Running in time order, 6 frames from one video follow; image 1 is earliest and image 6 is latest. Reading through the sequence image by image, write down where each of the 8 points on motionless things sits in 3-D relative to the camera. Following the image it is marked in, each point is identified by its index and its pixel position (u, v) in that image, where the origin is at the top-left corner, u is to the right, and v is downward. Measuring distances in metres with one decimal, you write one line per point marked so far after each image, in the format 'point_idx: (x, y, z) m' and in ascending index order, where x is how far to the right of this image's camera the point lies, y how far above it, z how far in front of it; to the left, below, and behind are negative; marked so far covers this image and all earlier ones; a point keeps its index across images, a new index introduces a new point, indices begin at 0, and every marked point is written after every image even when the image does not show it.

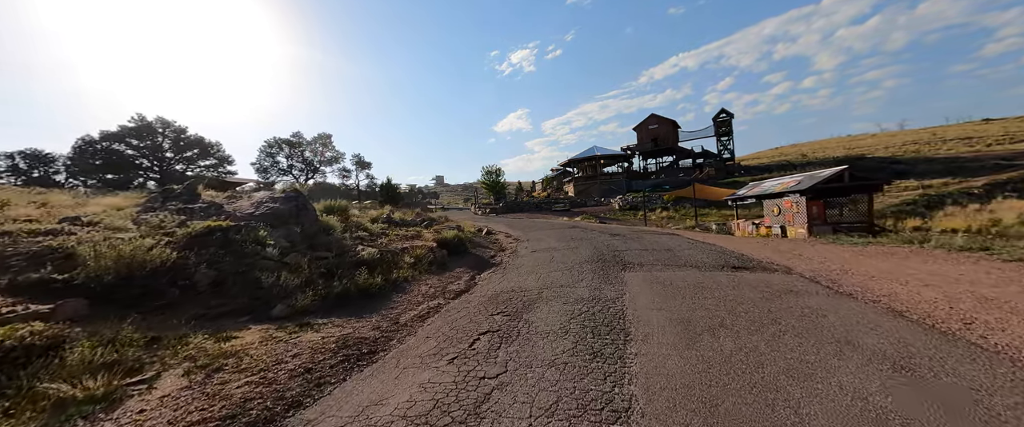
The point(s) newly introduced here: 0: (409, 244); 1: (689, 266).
0: (-3.2, -1.0, +10.3) m
1: (+4.2, -1.2, +7.8) m
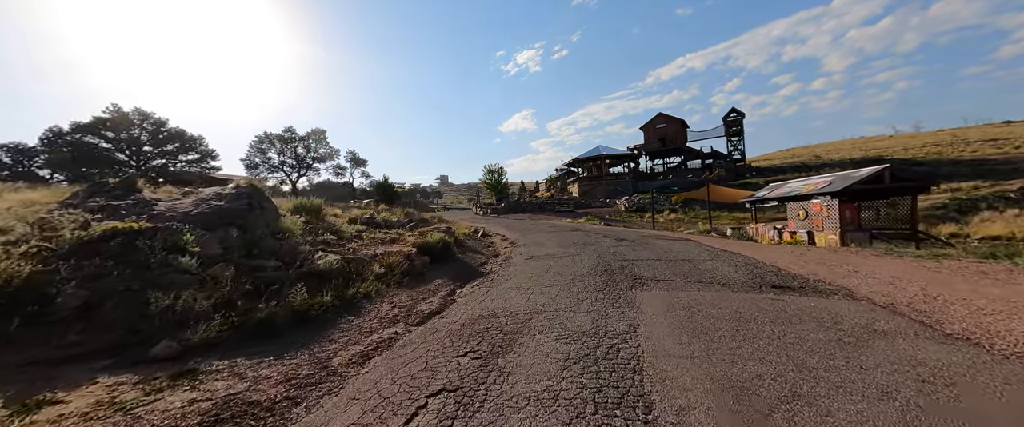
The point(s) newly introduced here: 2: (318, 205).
0: (-3.5, -1.0, +8.8) m
1: (+3.9, -1.3, +6.3) m
2: (-6.7, +0.3, +11.3) m
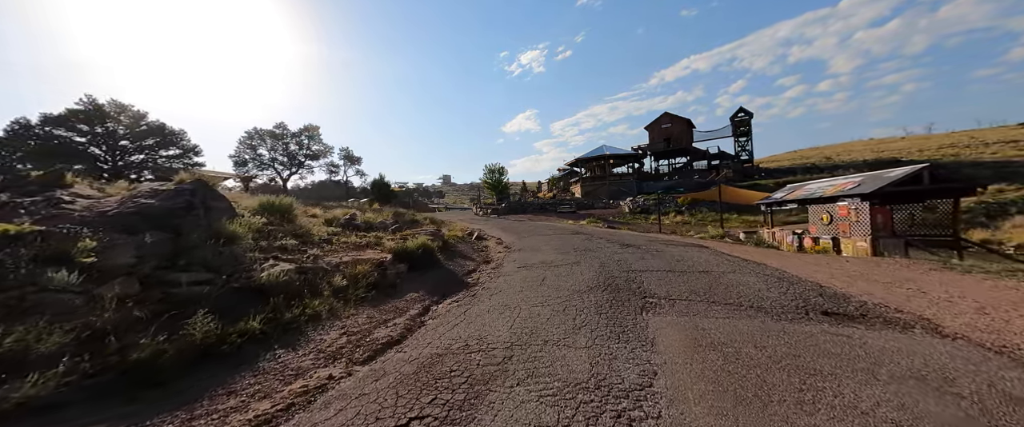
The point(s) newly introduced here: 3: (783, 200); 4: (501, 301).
0: (-3.7, -1.0, +7.6) m
1: (+3.6, -1.4, +5.0) m
2: (-6.9, +0.3, +10.1) m
3: (+13.1, +0.7, +16.0) m
4: (-0.2, -1.7, +6.3) m
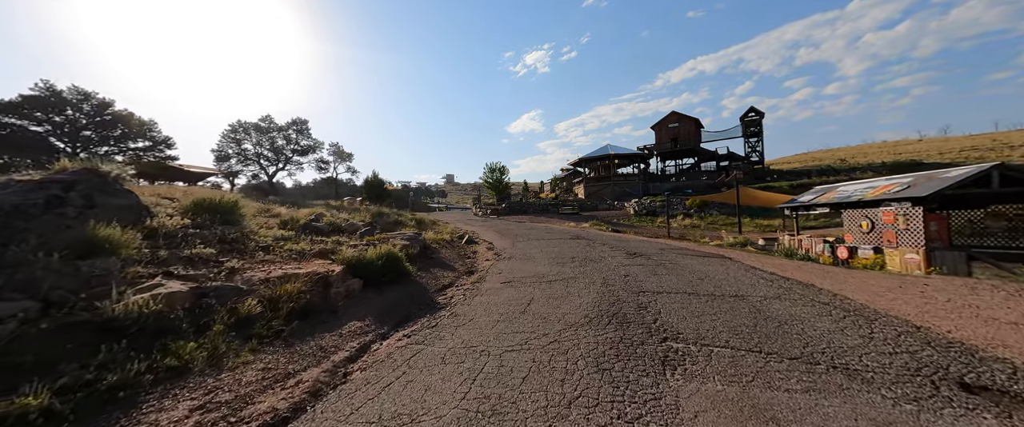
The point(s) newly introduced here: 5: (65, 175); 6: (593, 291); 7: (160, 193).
0: (-4.1, -1.0, +6.0) m
1: (+3.2, -1.5, +3.3) m
2: (-7.3, +0.3, +8.5) m
3: (+12.8, +0.4, +14.1) m
4: (-0.6, -1.7, +4.6) m
5: (-7.4, +0.7, +5.5) m
6: (+1.6, -1.5, +6.5) m
7: (-9.6, +0.6, +9.0) m
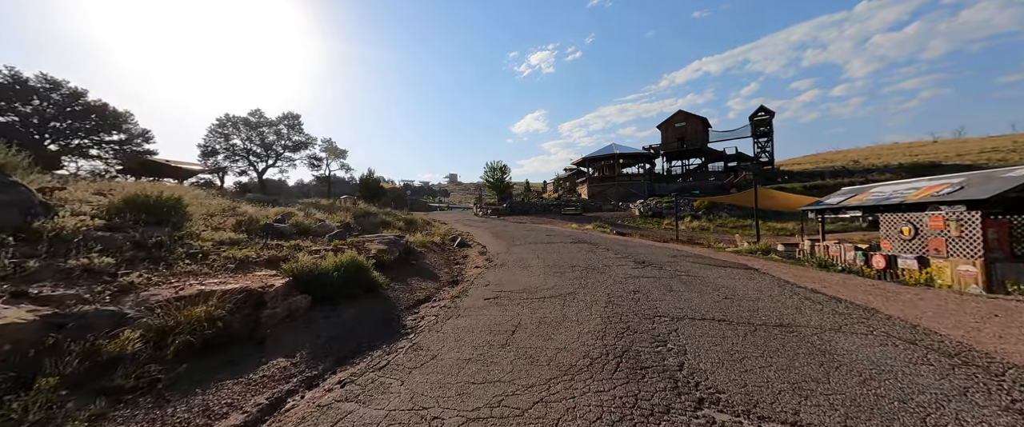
0: (-4.4, -1.0, +4.7) m
1: (+2.9, -1.6, +1.9) m
2: (-7.5, +0.3, +7.3) m
3: (+12.6, +0.3, +12.7) m
4: (-0.9, -1.8, +3.3) m
5: (-7.7, +0.7, +4.3) m
6: (+1.3, -1.6, +5.2) m
7: (-9.8, +0.6, +7.8) m
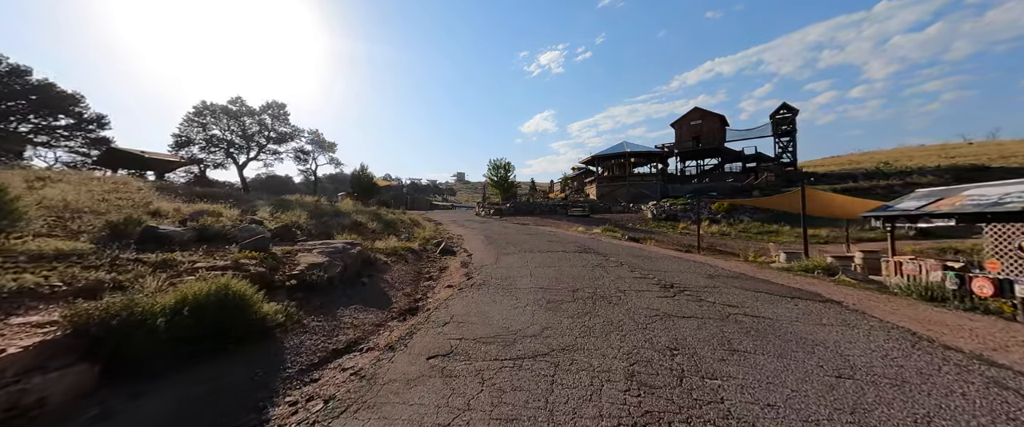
0: (-4.9, -1.1, +2.3) m
1: (+2.3, -1.7, -0.6) m
2: (-7.9, +0.3, +5.0) m
3: (+12.3, 0.0, +9.9) m
4: (-1.5, -1.8, +0.8) m
5: (-8.2, +0.7, +2.0) m
6: (+0.8, -1.7, +2.7) m
7: (-10.2, +0.7, +5.5) m
